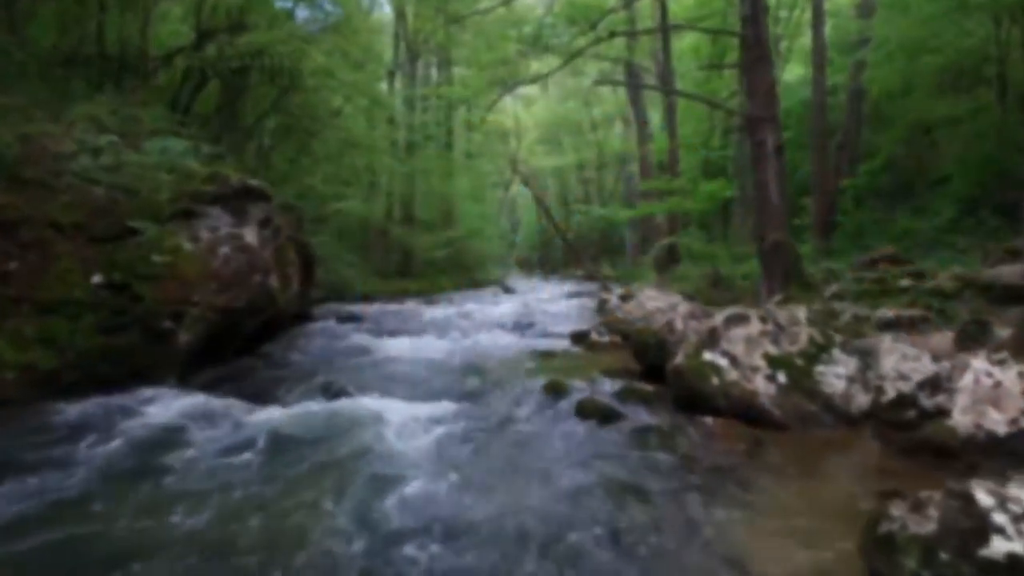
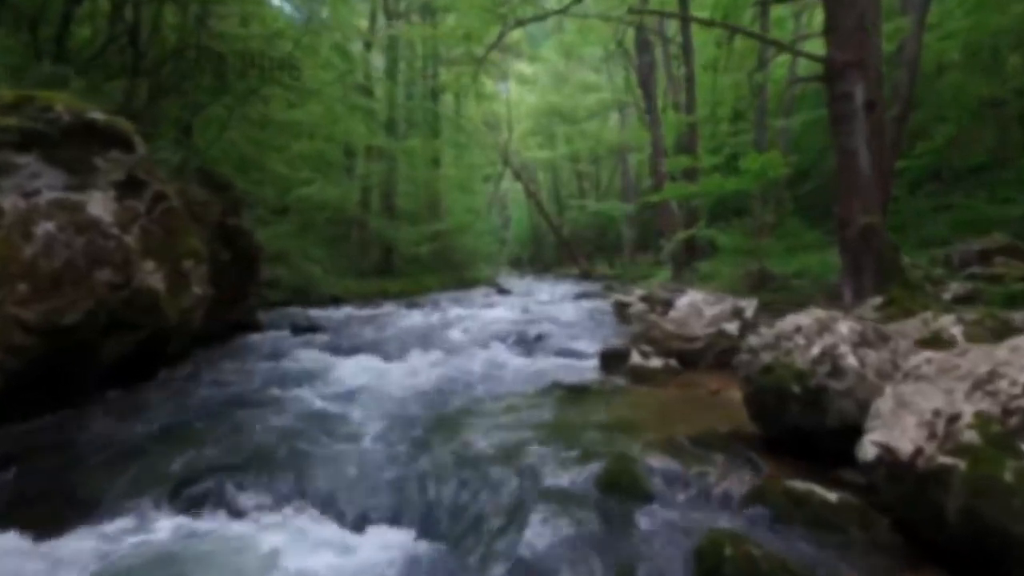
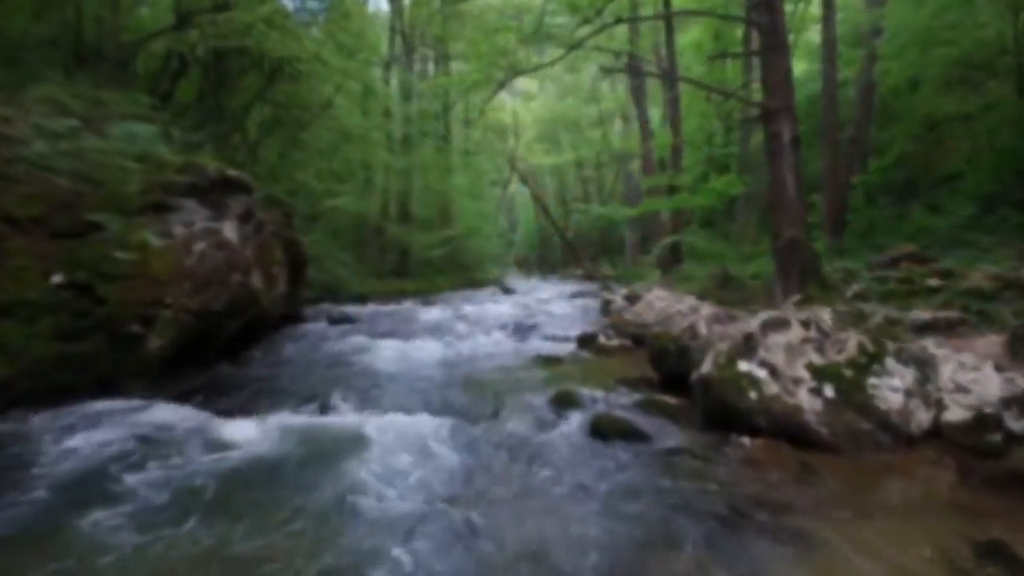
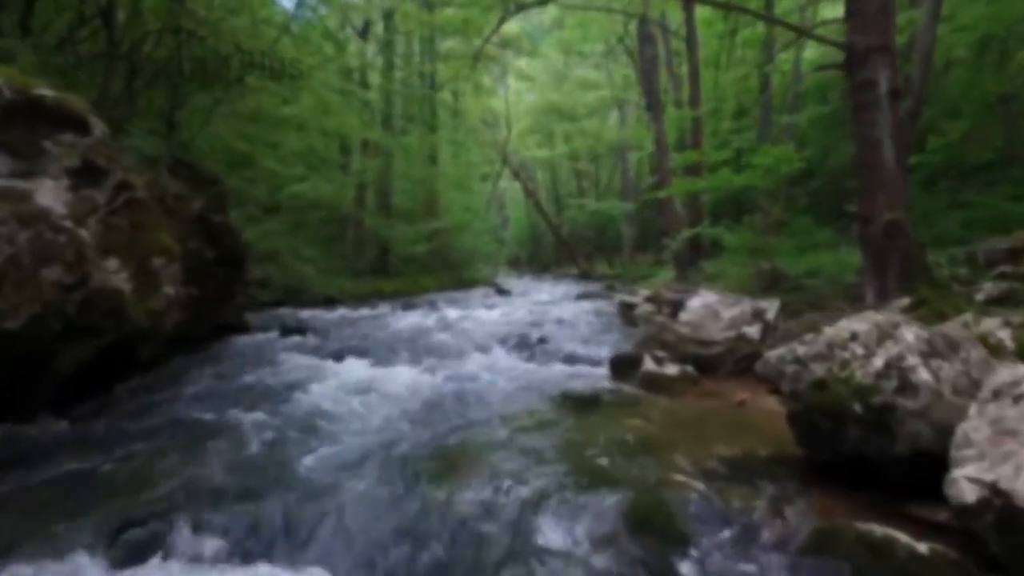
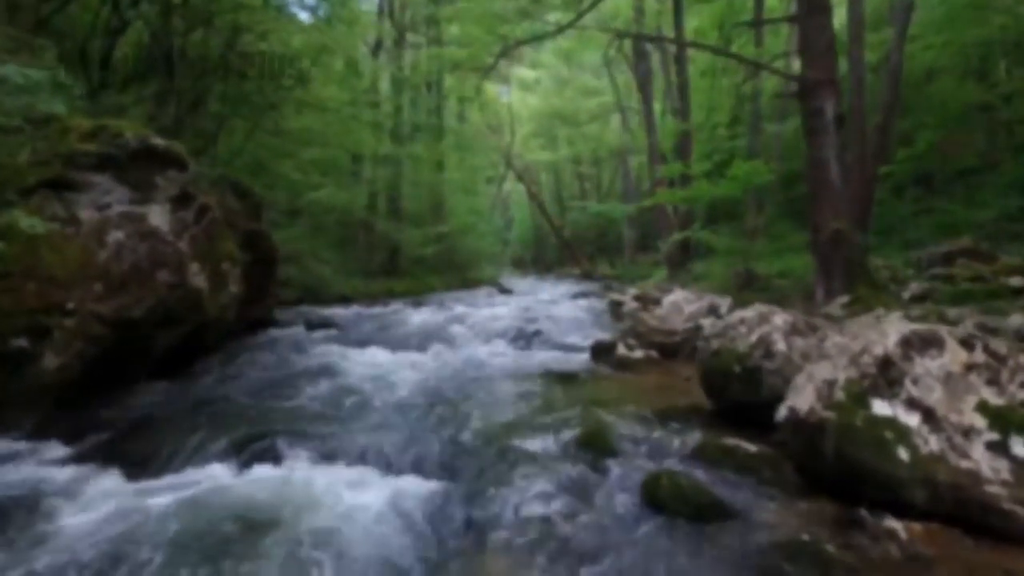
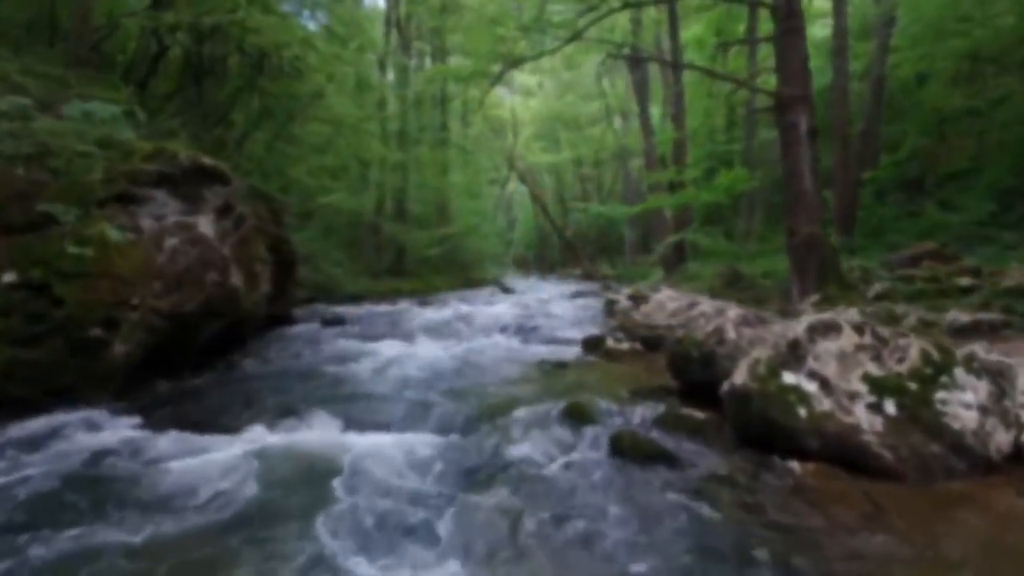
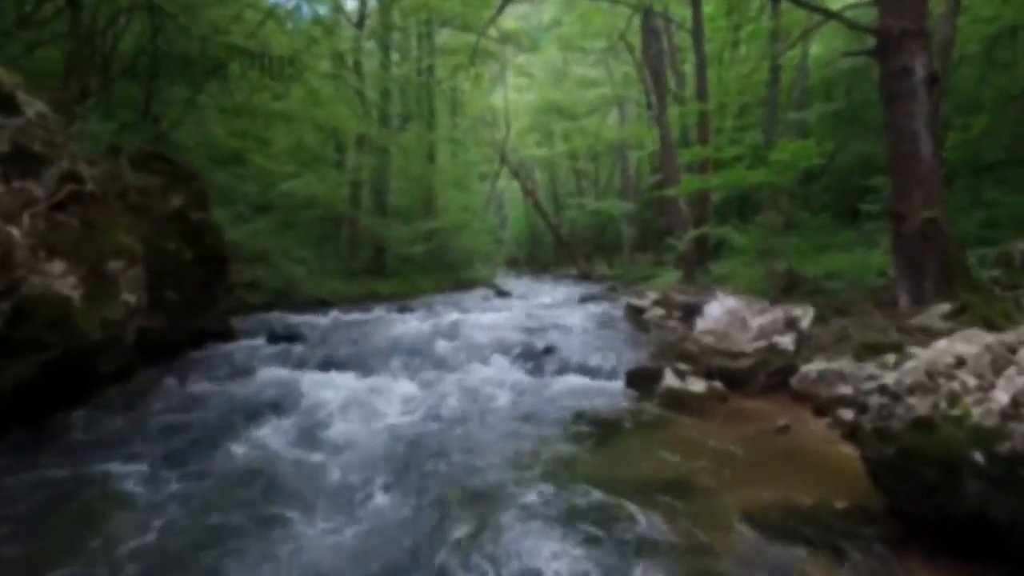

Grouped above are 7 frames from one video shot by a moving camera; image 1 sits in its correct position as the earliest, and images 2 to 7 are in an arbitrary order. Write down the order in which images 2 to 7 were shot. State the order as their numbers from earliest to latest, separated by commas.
3, 6, 5, 2, 4, 7
